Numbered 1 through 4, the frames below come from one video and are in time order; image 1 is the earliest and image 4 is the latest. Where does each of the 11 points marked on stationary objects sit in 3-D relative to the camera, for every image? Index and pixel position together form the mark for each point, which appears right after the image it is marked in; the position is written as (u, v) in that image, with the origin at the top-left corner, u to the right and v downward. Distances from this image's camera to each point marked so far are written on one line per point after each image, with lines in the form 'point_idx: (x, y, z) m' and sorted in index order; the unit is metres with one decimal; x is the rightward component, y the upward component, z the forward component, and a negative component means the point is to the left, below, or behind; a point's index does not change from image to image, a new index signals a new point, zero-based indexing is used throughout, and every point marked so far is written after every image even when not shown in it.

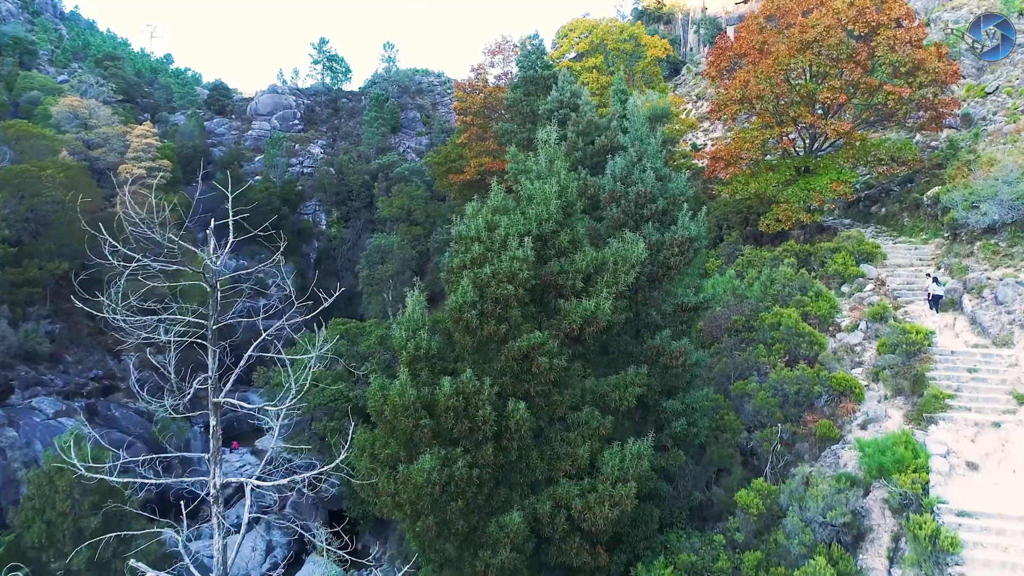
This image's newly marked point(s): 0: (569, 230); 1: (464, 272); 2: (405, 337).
0: (+0.8, +0.8, +8.8) m
1: (-0.7, +0.2, +8.3) m
2: (-1.5, -0.7, +8.3) m
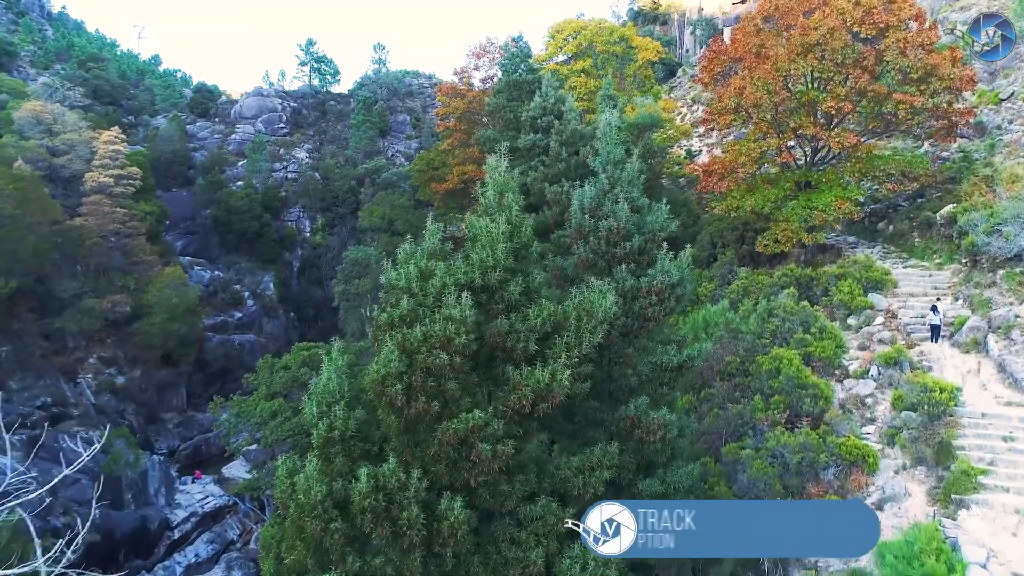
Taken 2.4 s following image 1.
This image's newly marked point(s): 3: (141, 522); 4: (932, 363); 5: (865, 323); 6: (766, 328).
0: (+0.1, +0.1, +7.2) m
1: (-1.4, -0.5, +6.7) m
2: (-2.2, -1.4, +6.7) m
3: (-12.3, -7.7, +19.8) m
4: (+7.6, -1.3, +10.8) m
5: (+7.3, -0.7, +12.4) m
6: (+5.1, -0.8, +12.2) m
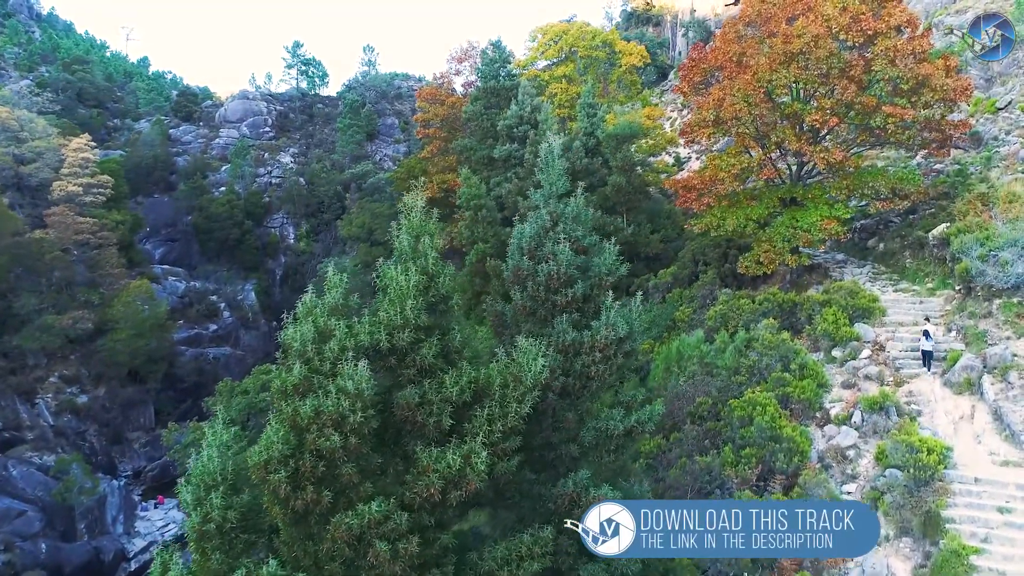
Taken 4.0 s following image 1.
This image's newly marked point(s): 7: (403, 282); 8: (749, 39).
0: (-0.7, -0.5, +6.3) m
1: (-2.2, -1.1, +5.7) m
2: (-3.0, -2.0, +5.7) m
3: (-13.1, -8.4, +18.8) m
4: (+6.7, -1.9, +9.8) m
5: (+6.4, -1.3, +11.4) m
6: (+4.3, -1.4, +11.2) m
7: (-1.1, +0.1, +6.0) m
8: (+6.0, +6.4, +15.4) m
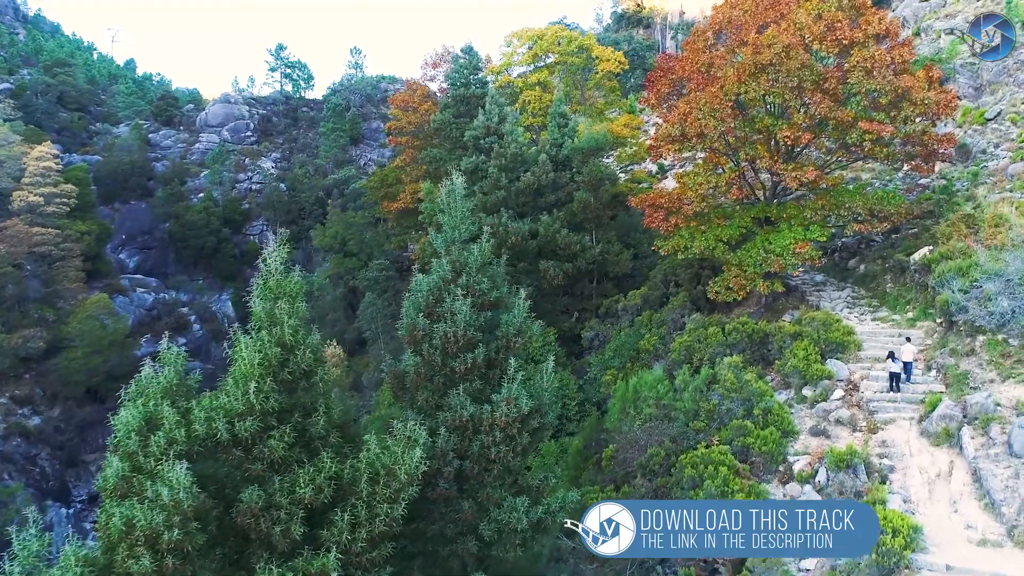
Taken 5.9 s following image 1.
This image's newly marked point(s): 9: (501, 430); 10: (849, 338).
0: (-1.8, -1.1, +5.3) m
1: (-3.3, -1.7, +4.7) m
2: (-4.1, -2.6, +4.7) m
3: (-14.2, -9.0, +17.8) m
4: (+5.6, -2.6, +8.9) m
5: (+5.3, -1.9, +10.4) m
6: (+3.2, -2.0, +10.2) m
7: (-2.1, -0.6, +5.0) m
8: (+5.0, +5.7, +14.4) m
9: (-0.1, -1.3, +5.7) m
10: (+6.4, -1.0, +11.4) m
